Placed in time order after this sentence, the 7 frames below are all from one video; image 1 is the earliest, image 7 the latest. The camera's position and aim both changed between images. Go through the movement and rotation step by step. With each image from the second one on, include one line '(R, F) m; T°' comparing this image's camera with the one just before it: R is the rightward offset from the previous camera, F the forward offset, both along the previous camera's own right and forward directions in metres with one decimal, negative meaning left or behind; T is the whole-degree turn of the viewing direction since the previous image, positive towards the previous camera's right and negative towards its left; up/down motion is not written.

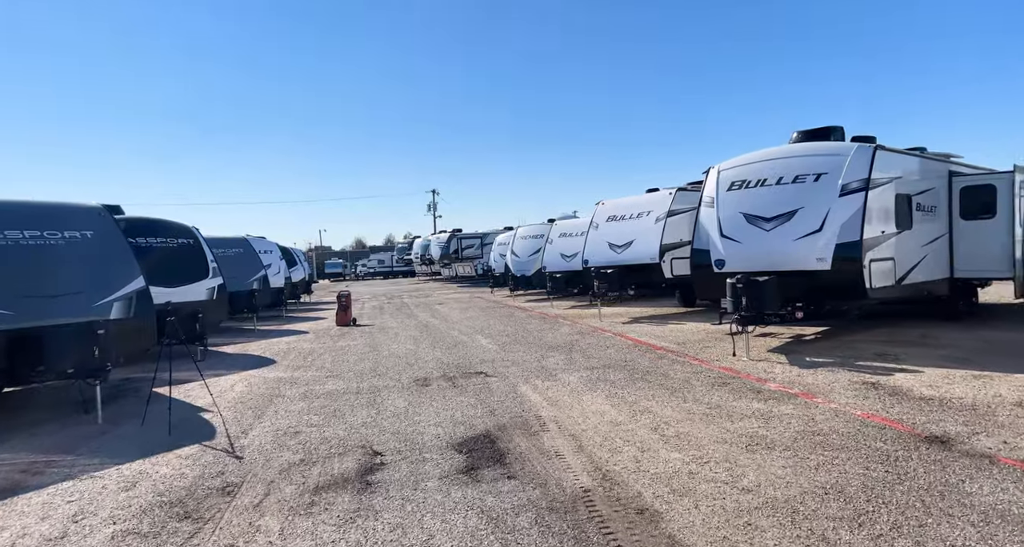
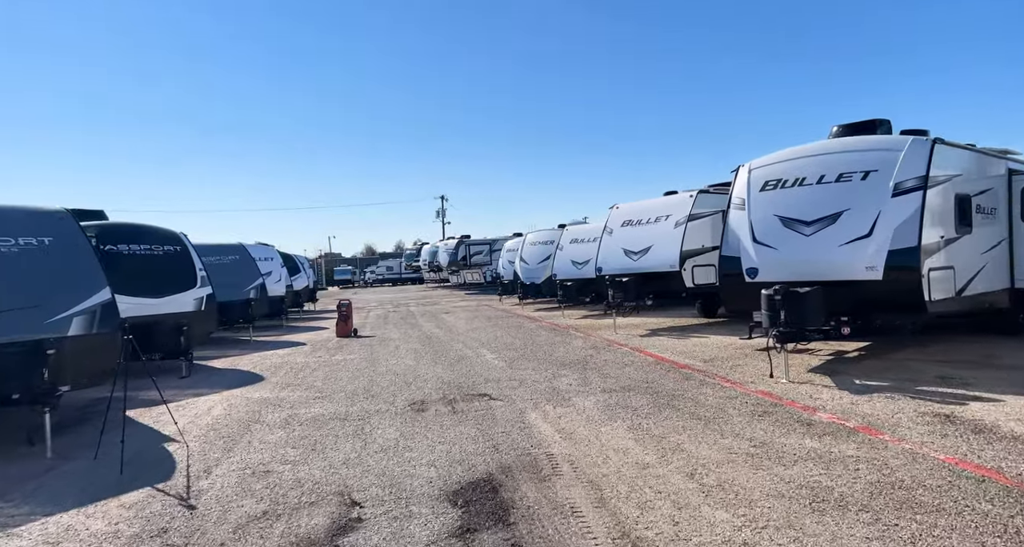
(0.0, +0.9) m; -1°
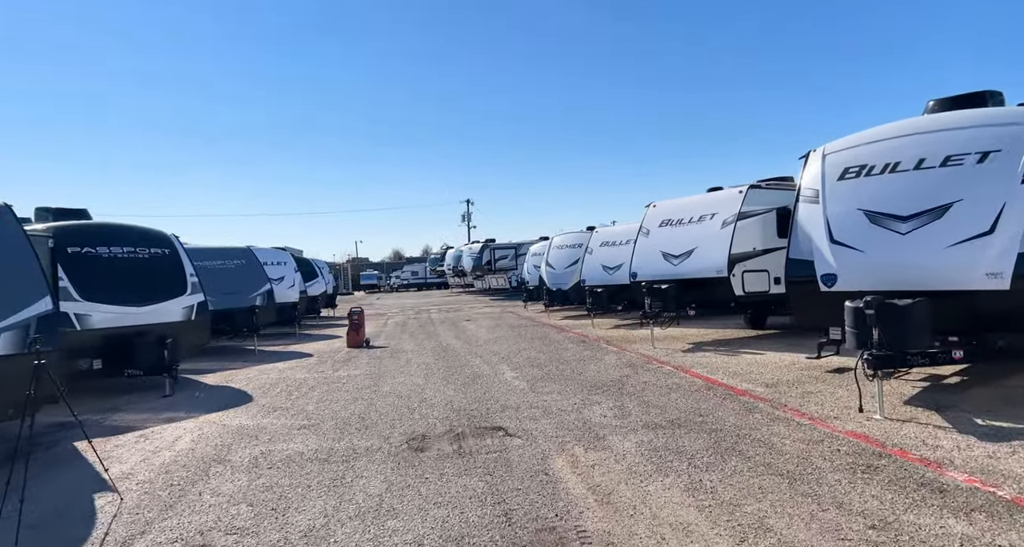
(+0.1, +1.4) m; -2°
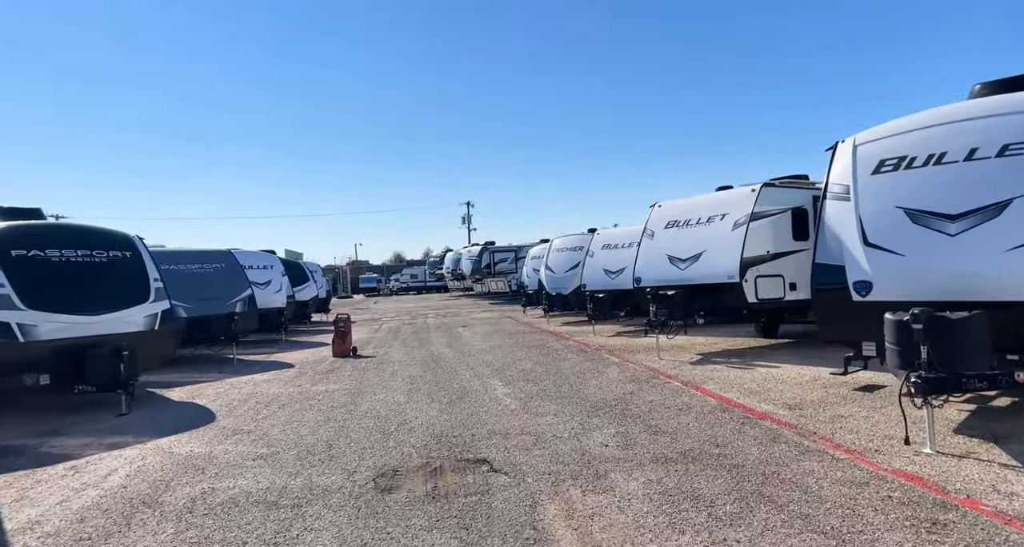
(+0.1, +0.9) m; 0°
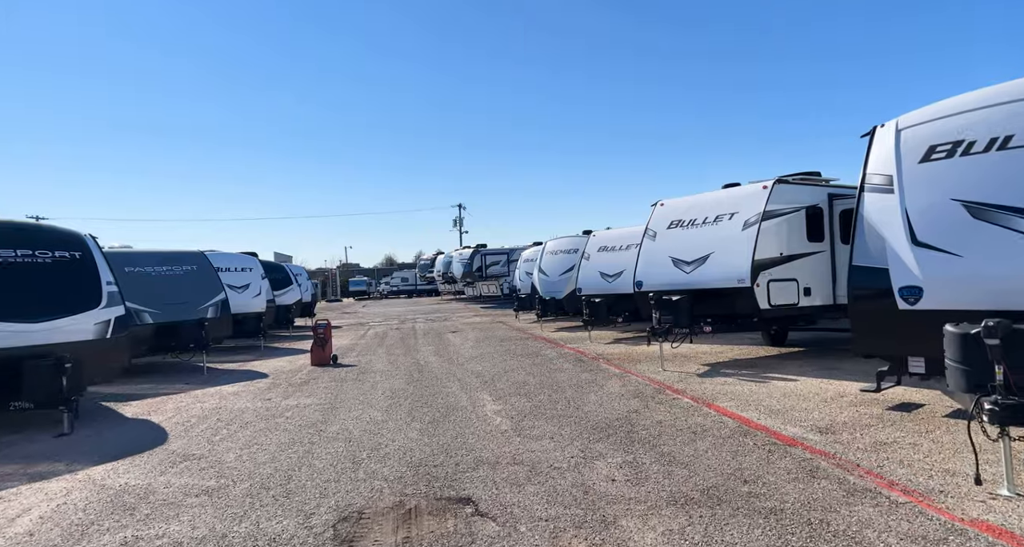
(0.0, +0.9) m; +1°
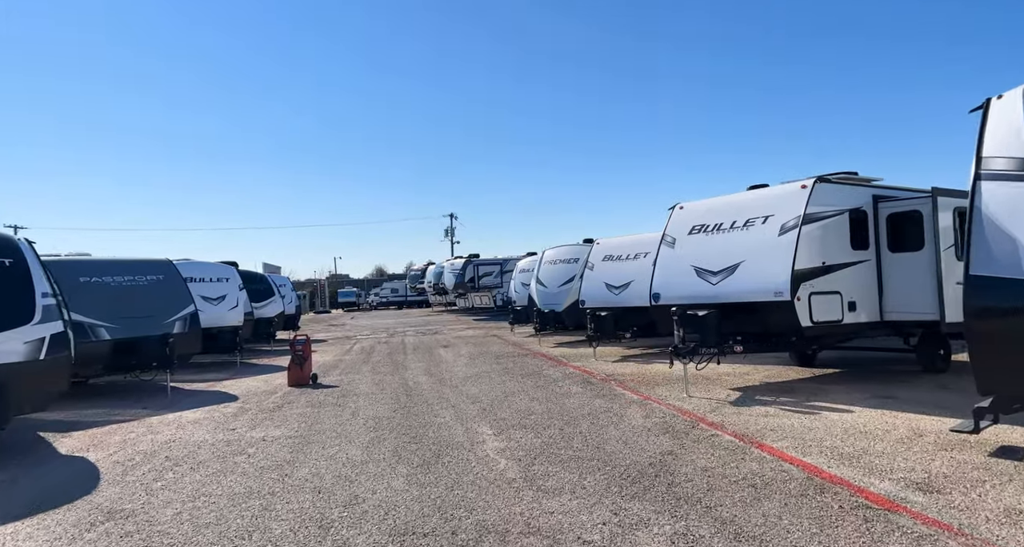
(-0.2, +1.3) m; +1°
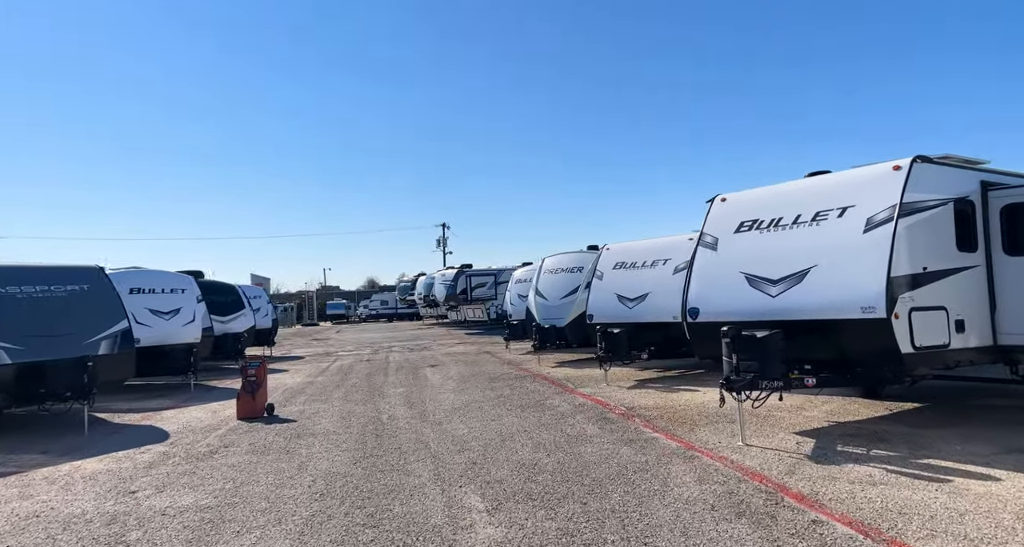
(-0.1, +2.1) m; +1°
